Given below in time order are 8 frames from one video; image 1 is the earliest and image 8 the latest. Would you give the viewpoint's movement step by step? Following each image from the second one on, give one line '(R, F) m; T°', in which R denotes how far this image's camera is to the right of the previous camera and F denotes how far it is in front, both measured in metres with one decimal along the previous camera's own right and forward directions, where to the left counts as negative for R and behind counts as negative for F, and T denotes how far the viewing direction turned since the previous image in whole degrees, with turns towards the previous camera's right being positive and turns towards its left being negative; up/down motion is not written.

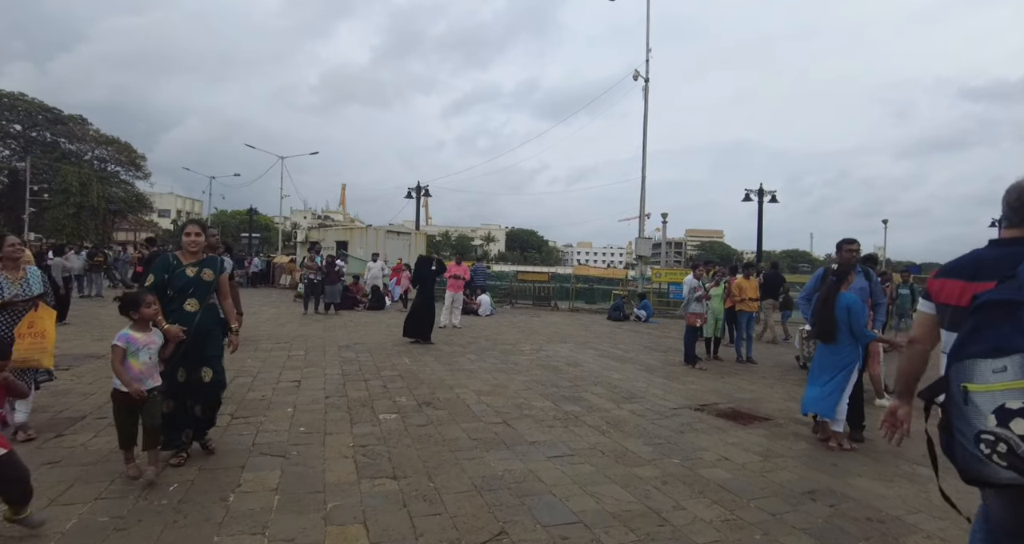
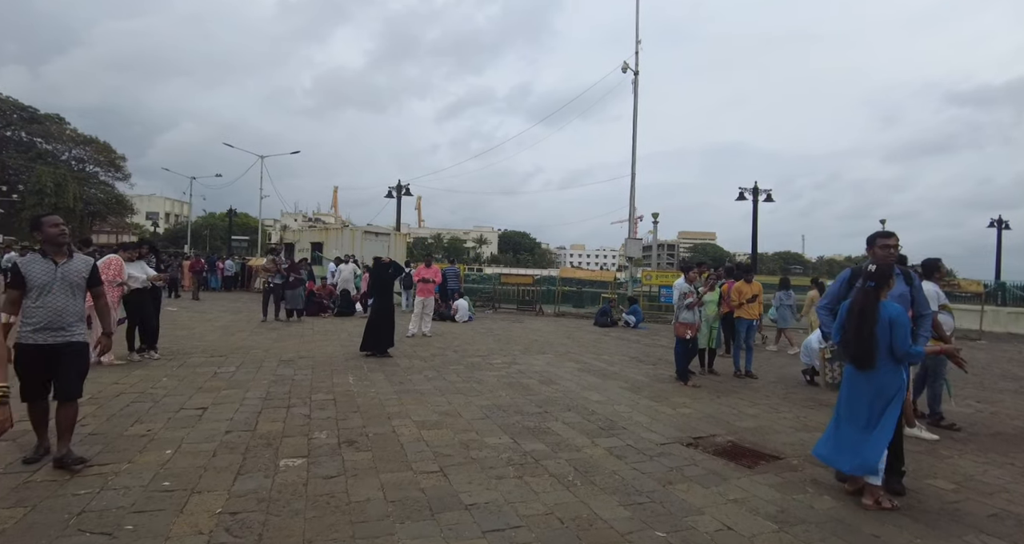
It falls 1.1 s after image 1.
(+0.4, +1.2) m; +1°
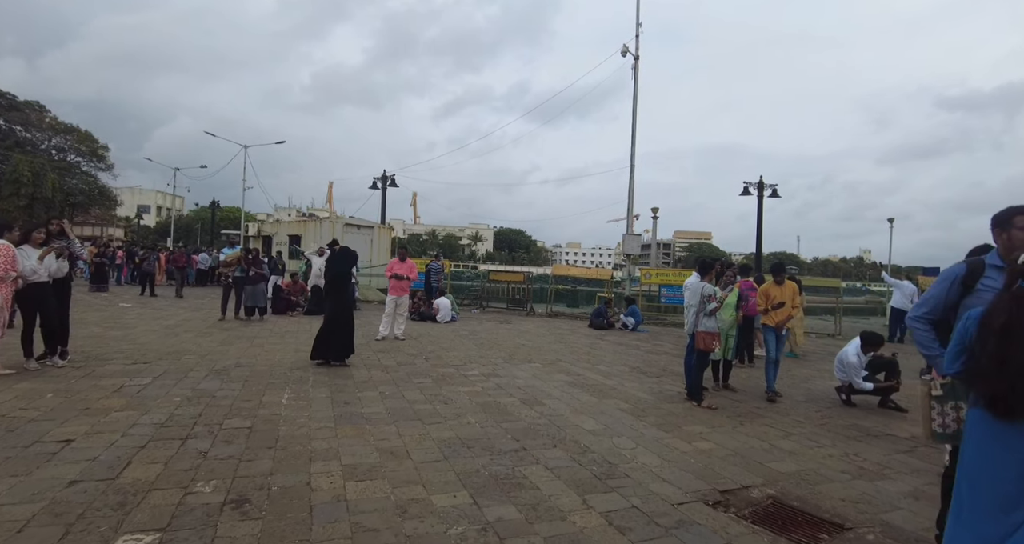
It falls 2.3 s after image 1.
(+0.2, +1.4) m; 0°
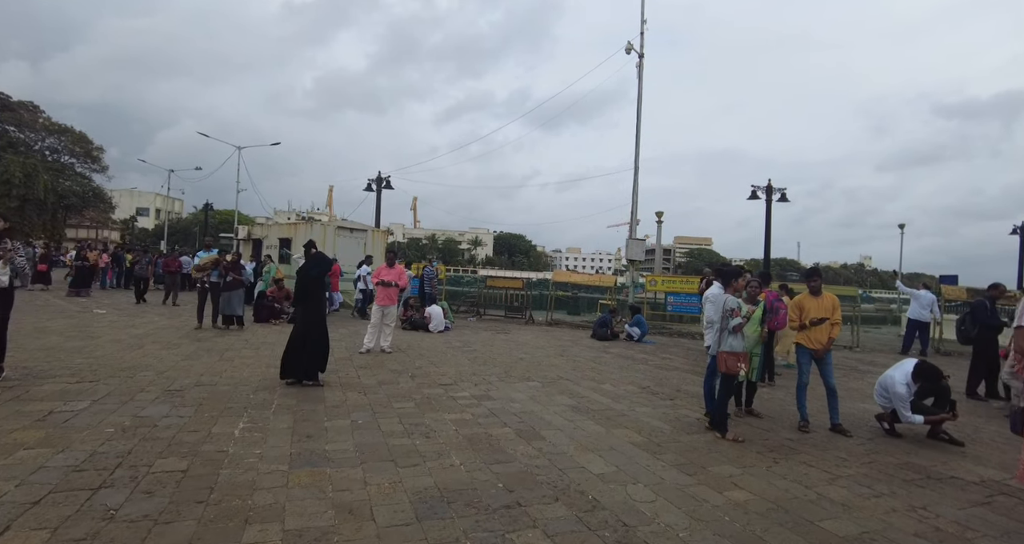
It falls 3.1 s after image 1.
(+0.1, +0.8) m; 0°
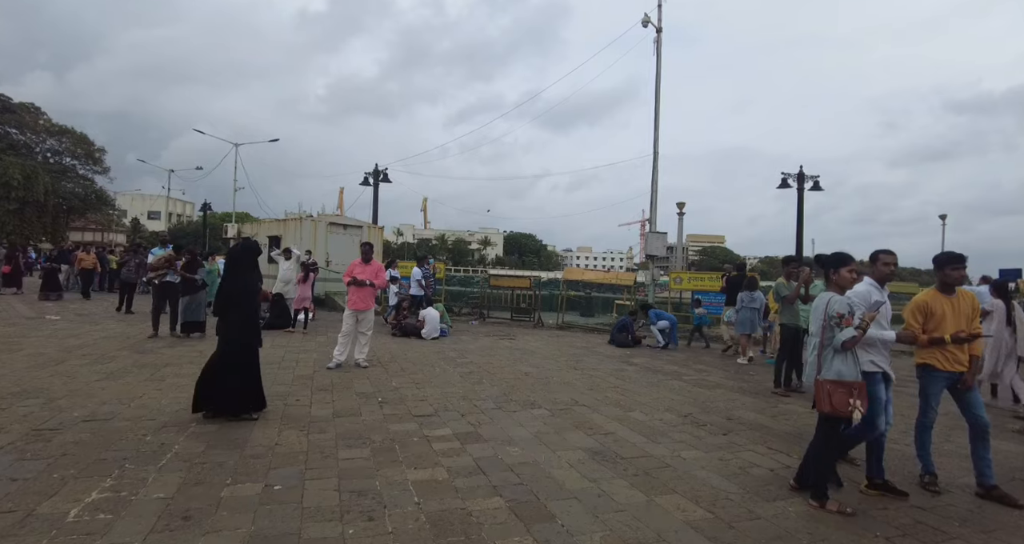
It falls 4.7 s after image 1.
(+0.1, +1.8) m; -1°
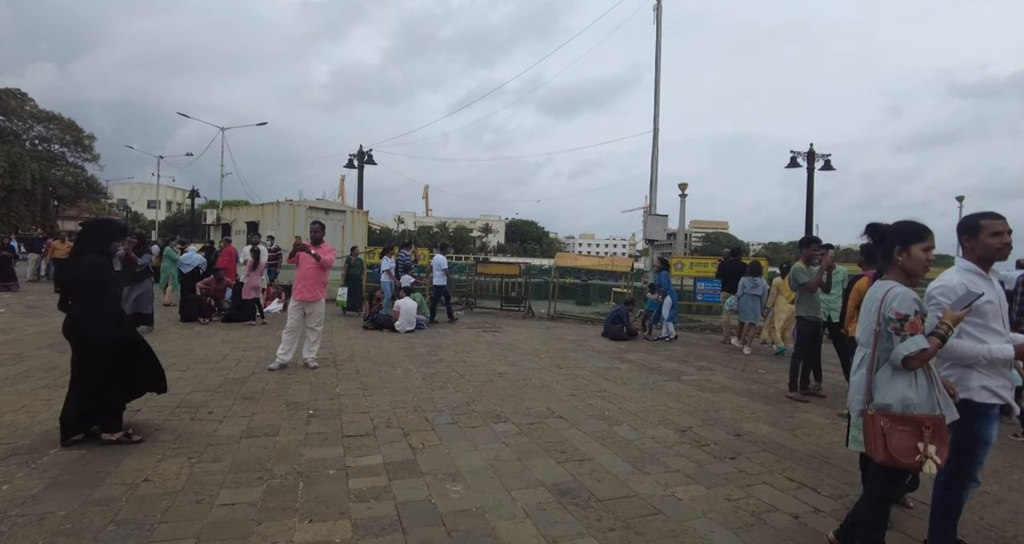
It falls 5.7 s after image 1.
(+0.4, +1.1) m; 0°
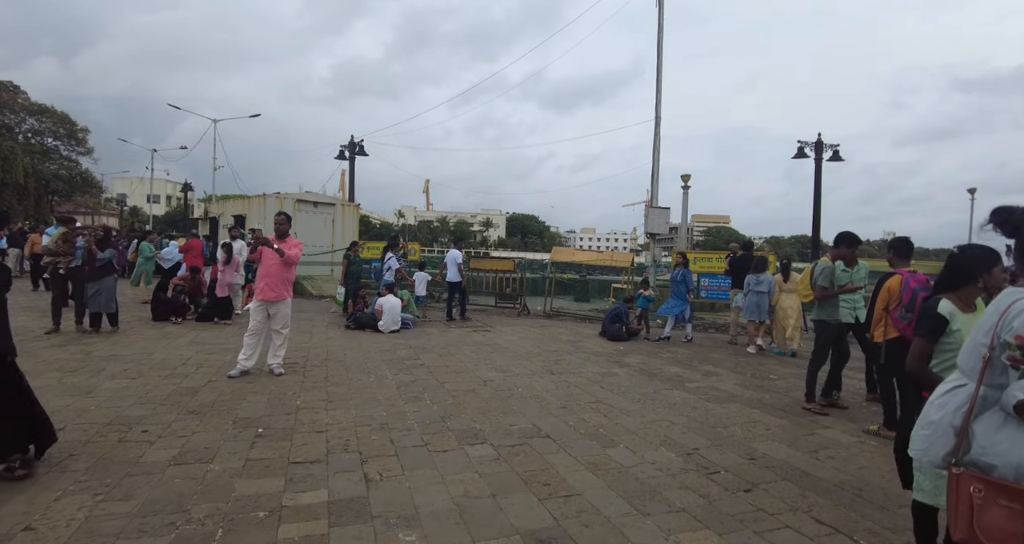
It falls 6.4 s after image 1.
(+0.2, +0.6) m; 0°
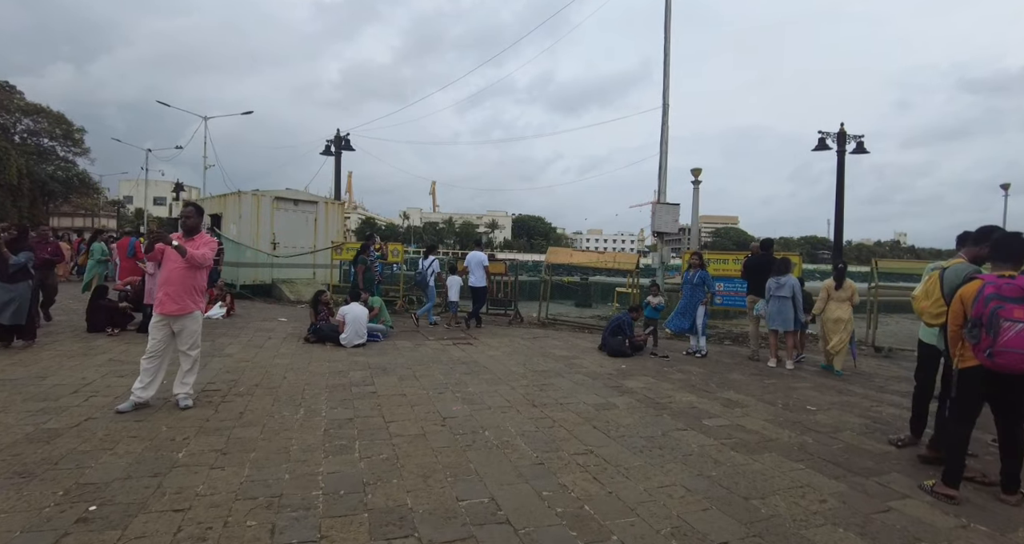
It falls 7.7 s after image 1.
(+0.4, +1.3) m; -1°
